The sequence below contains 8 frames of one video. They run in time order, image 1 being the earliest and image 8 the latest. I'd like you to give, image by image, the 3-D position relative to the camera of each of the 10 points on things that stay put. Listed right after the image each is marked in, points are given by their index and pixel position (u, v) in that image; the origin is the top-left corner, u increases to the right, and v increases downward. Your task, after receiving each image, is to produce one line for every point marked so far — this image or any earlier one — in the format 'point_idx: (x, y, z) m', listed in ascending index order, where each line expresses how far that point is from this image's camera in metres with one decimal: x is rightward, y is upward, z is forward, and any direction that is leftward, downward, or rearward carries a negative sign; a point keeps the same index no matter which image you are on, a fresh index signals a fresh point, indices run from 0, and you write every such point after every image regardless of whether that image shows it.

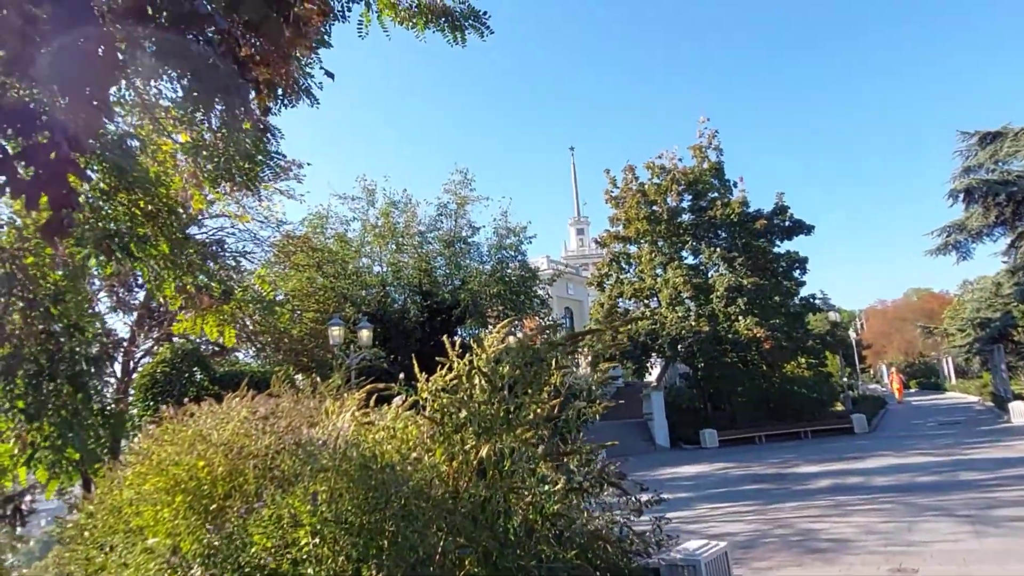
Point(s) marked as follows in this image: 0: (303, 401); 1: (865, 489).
0: (-1.8, -1.0, +6.0) m
1: (+4.3, -2.4, +8.4) m
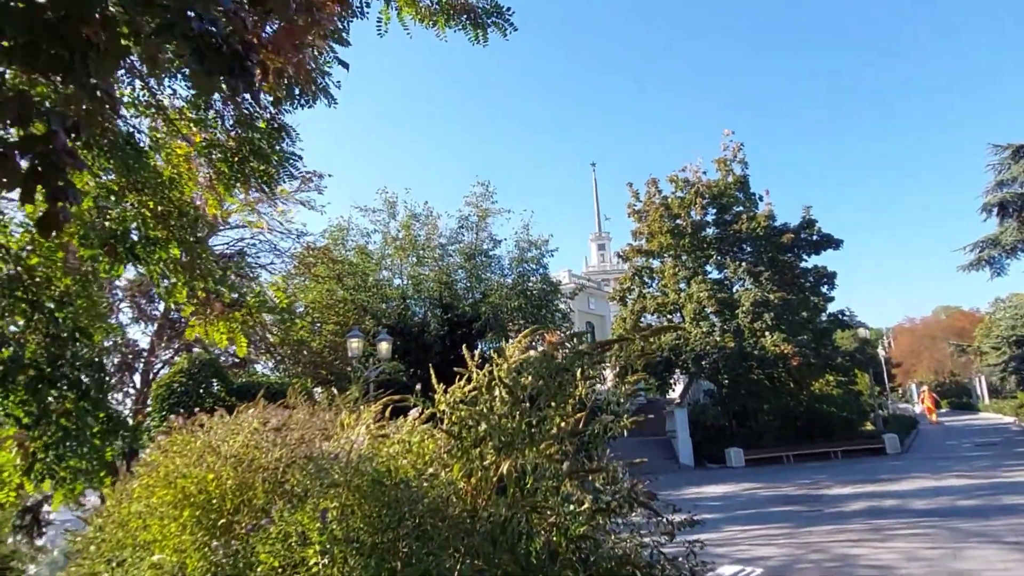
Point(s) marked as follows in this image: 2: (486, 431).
0: (-1.6, -1.1, +5.8) m
1: (+4.5, -2.6, +8.0) m
2: (-0.1, -0.7, +3.3) m
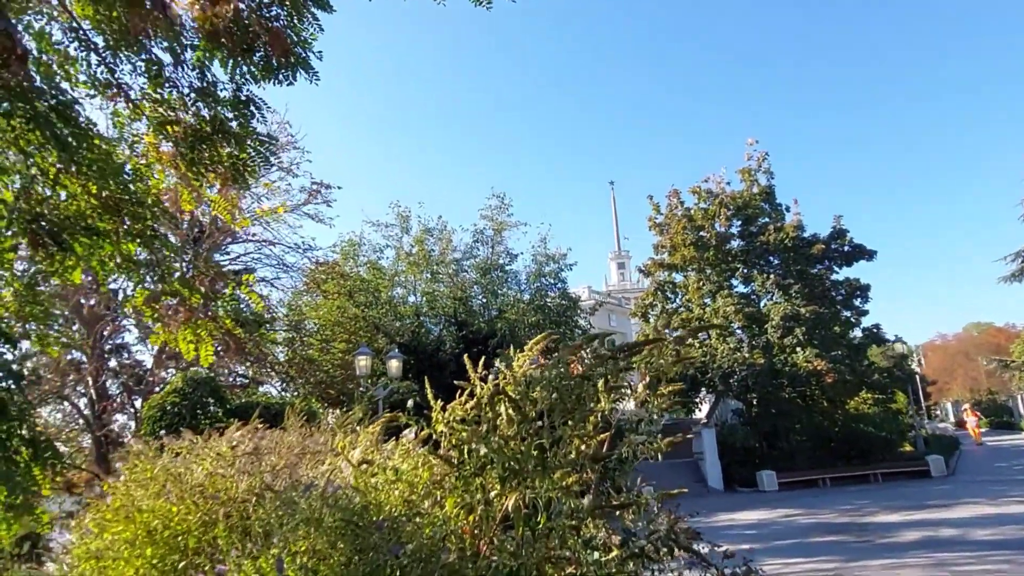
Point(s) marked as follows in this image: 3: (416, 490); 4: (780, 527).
0: (-1.5, -1.1, +5.2) m
1: (+4.7, -2.6, +7.2) m
2: (-0.1, -0.7, +2.7) m
3: (-0.4, -0.8, +2.9) m
4: (+3.8, -3.3, +9.7) m
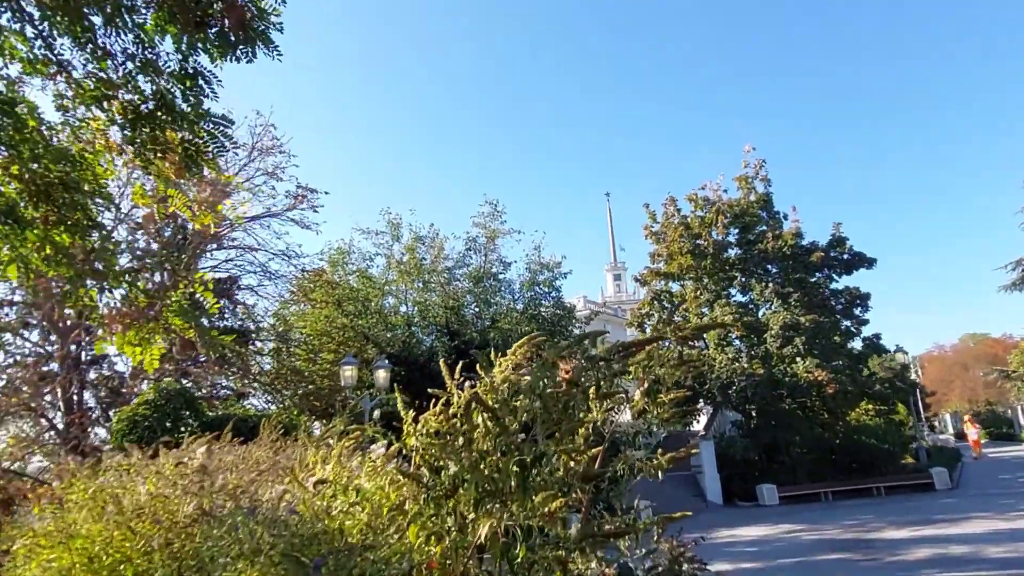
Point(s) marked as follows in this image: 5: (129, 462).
0: (-1.6, -1.1, +4.8) m
1: (+4.6, -2.7, +6.8) m
2: (-0.2, -0.6, +2.3) m
3: (-0.5, -0.8, +2.5) m
4: (+3.6, -3.4, +9.3) m
5: (-1.9, -0.9, +3.4) m
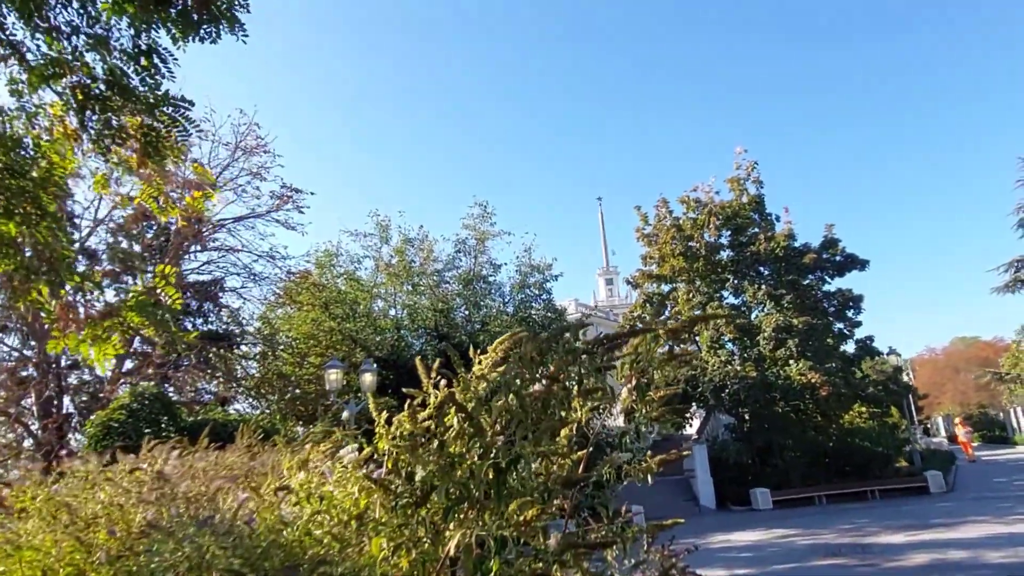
0: (-1.7, -1.1, +4.6) m
1: (+4.5, -2.7, +6.6) m
2: (-0.3, -0.6, +2.1) m
3: (-0.5, -0.8, +2.3) m
4: (+3.5, -3.4, +9.1) m
5: (-2.0, -0.8, +3.2) m
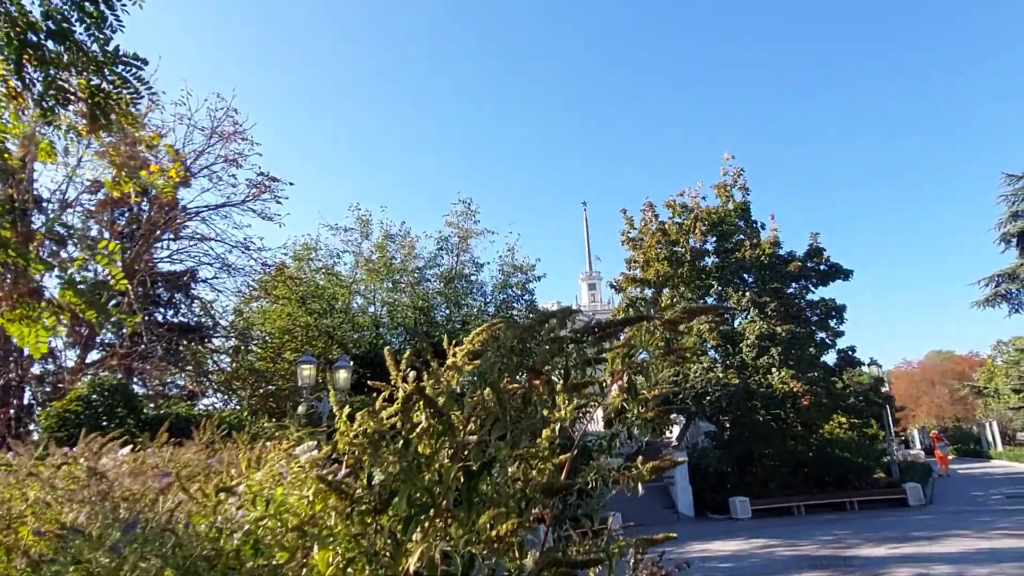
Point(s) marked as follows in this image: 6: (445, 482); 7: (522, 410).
0: (-1.8, -1.0, +4.3) m
1: (+4.3, -2.8, +6.5) m
2: (-0.3, -0.5, +1.9) m
3: (-0.6, -0.7, +2.0) m
4: (+3.2, -3.5, +8.9) m
5: (-2.1, -0.7, +2.9) m
6: (-0.2, -0.5, +1.8) m
7: (0.0, -0.3, +2.0) m
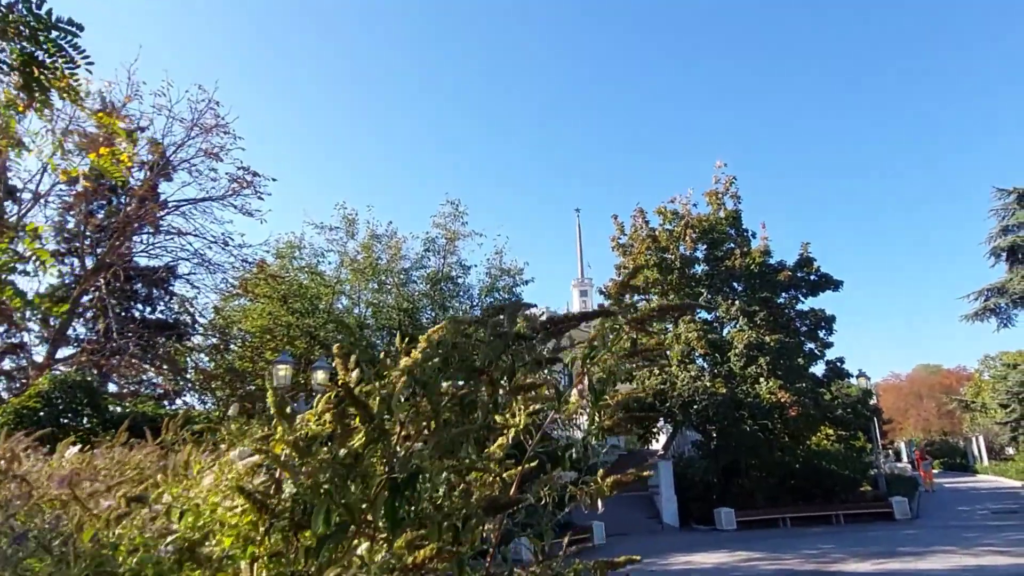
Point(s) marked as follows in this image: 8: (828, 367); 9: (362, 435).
0: (-2.0, -1.0, +4.1) m
1: (+4.0, -2.9, +6.3) m
2: (-0.5, -0.5, +1.6) m
3: (-0.8, -0.7, +1.8) m
4: (+2.9, -3.6, +8.7) m
5: (-2.2, -0.7, +2.7) m
6: (-0.3, -0.5, +1.6) m
7: (-0.1, -0.3, +1.7) m
8: (+7.6, -1.9, +16.7) m
9: (-0.4, -0.3, +1.7) m
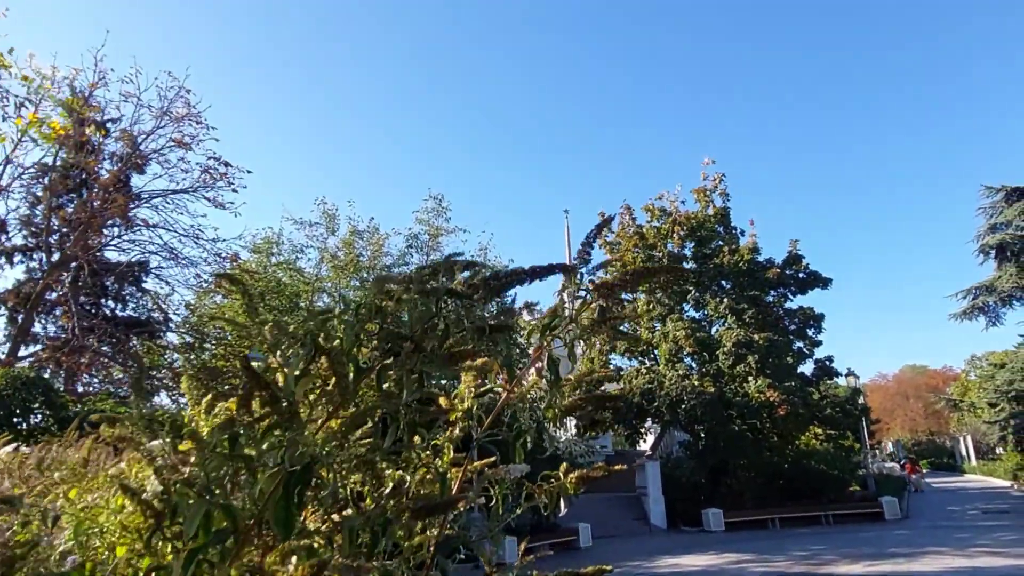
0: (-2.2, -0.9, +3.8) m
1: (+3.8, -2.8, +6.1) m
2: (-0.6, -0.4, +1.3) m
3: (-0.9, -0.6, +1.5) m
4: (+2.7, -3.5, +8.4) m
5: (-2.4, -0.6, +2.4) m
6: (-0.4, -0.4, +1.3) m
7: (-0.2, -0.2, +1.4) m
8: (+7.3, -1.8, +16.6) m
9: (-0.5, -0.2, +1.4) m
